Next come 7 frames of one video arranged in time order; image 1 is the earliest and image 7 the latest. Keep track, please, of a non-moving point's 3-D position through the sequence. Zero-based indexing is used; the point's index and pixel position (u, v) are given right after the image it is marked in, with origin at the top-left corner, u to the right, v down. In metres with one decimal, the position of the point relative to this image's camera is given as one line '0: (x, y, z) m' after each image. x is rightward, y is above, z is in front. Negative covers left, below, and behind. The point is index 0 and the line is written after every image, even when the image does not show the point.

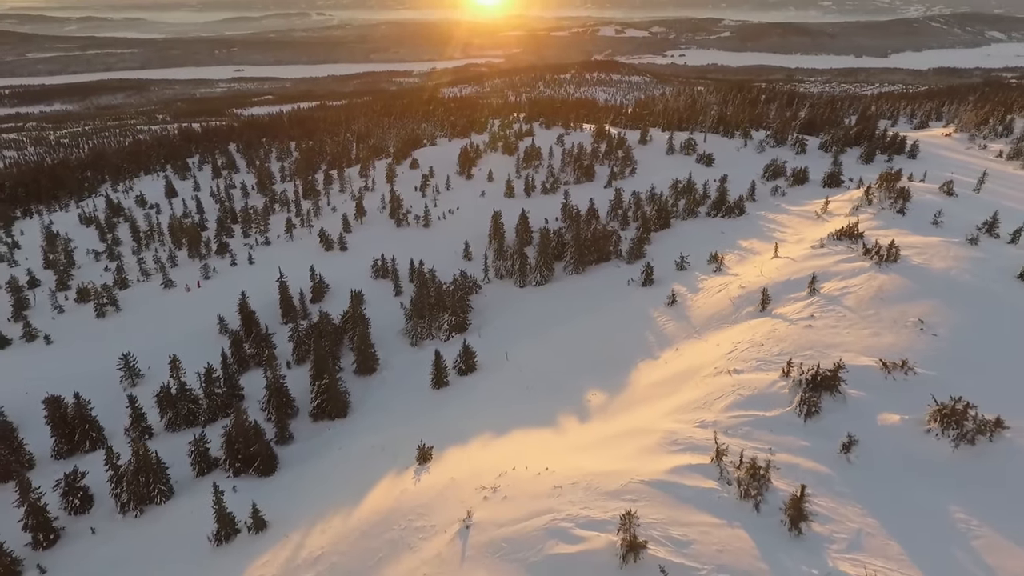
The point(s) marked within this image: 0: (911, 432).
0: (+6.9, -2.5, +9.3) m
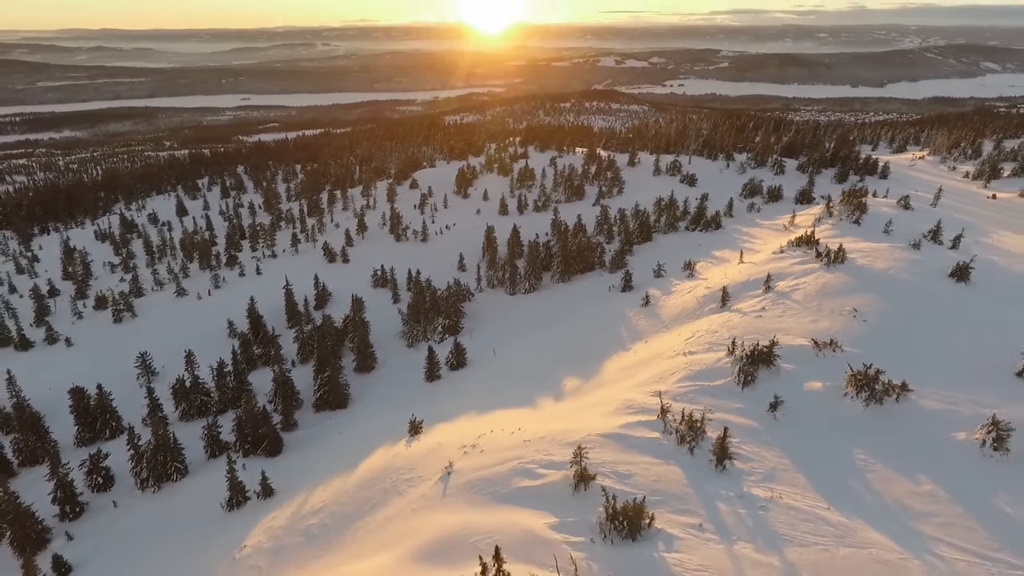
0: (+6.4, -2.2, +10.9) m
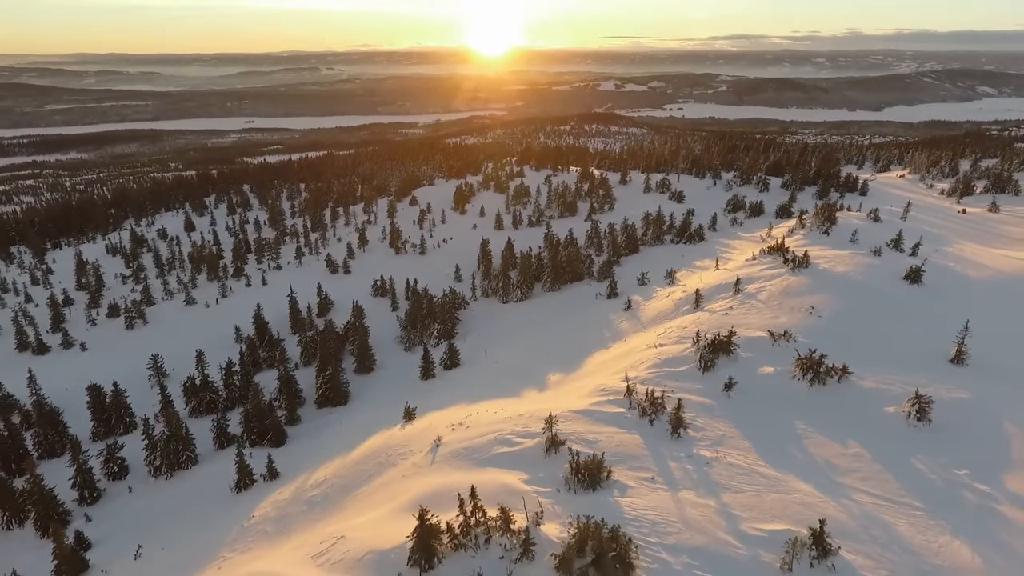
0: (+6.1, -2.0, +12.2) m
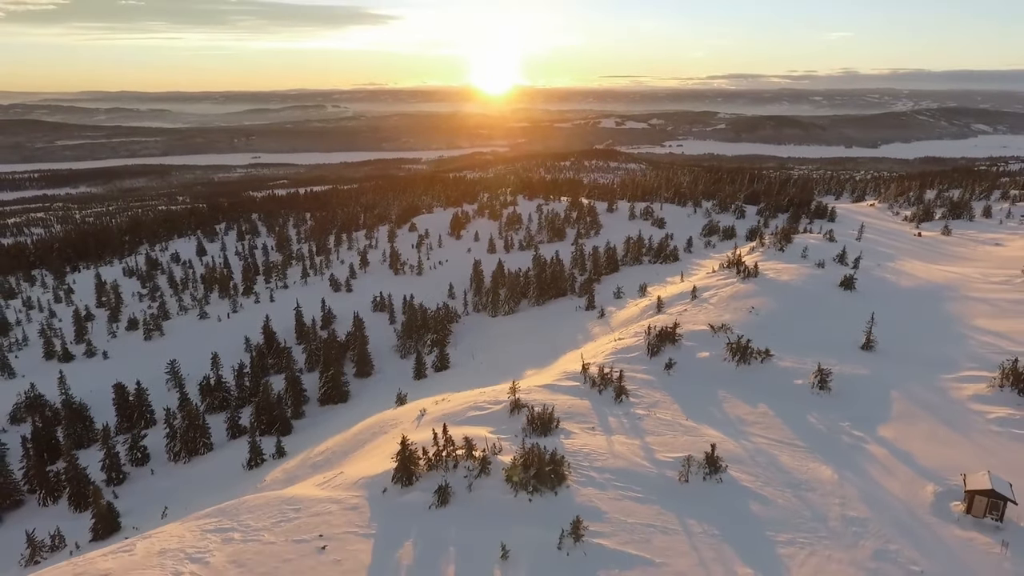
0: (+5.4, -1.9, +14.4) m
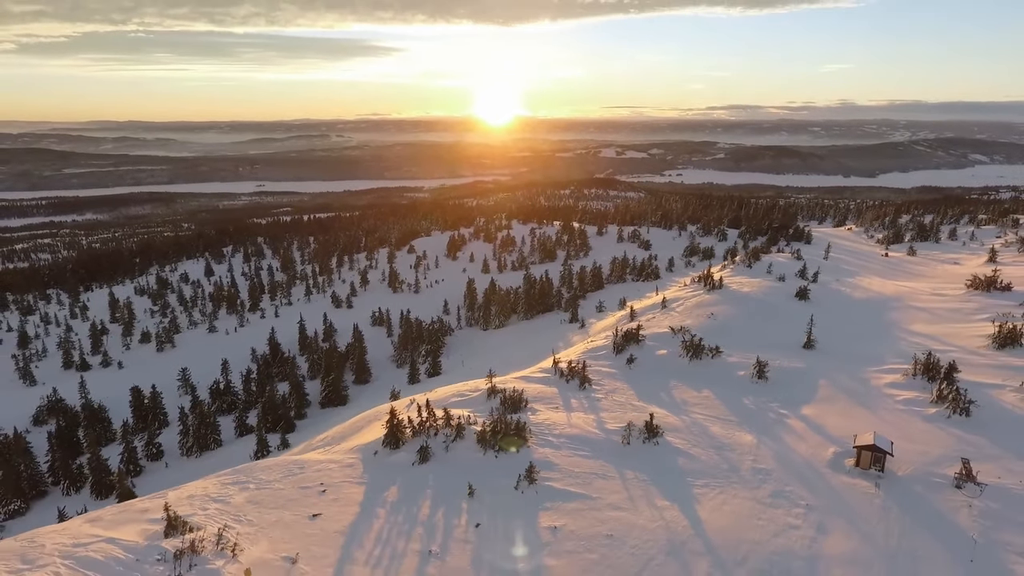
0: (+4.8, -2.1, +16.3) m
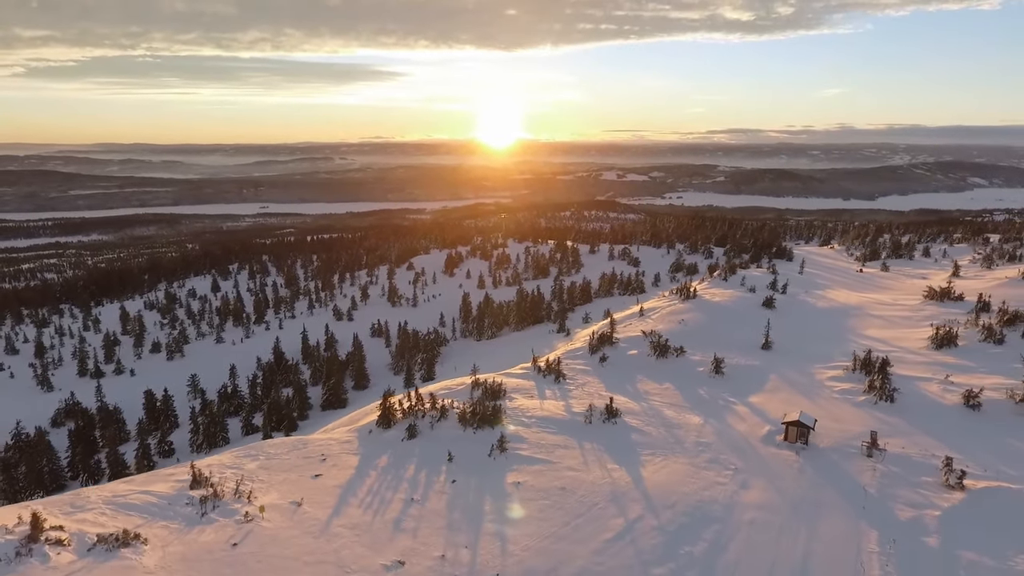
0: (+4.3, -2.2, +18.0) m
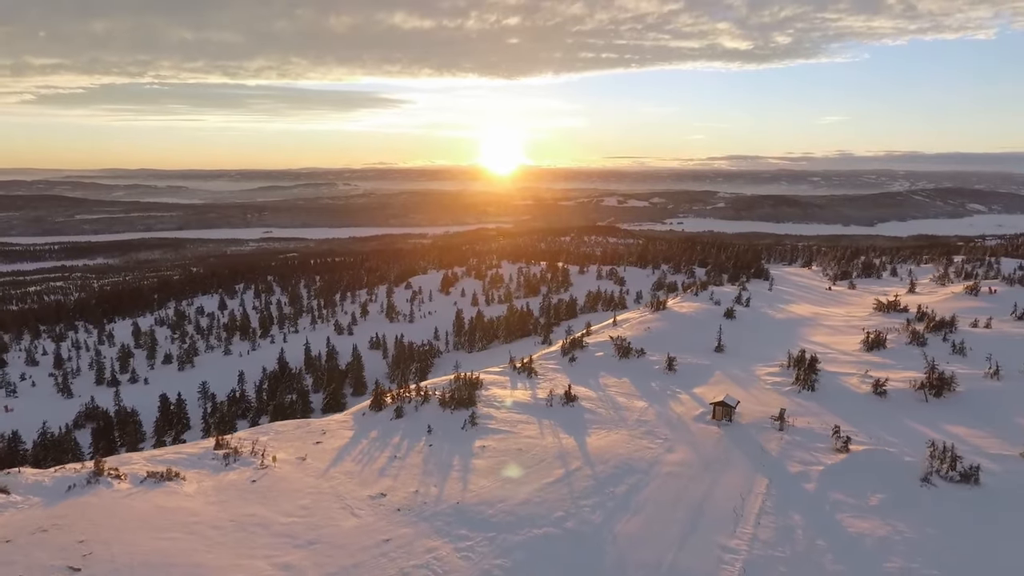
0: (+3.5, -2.6, +20.3) m
